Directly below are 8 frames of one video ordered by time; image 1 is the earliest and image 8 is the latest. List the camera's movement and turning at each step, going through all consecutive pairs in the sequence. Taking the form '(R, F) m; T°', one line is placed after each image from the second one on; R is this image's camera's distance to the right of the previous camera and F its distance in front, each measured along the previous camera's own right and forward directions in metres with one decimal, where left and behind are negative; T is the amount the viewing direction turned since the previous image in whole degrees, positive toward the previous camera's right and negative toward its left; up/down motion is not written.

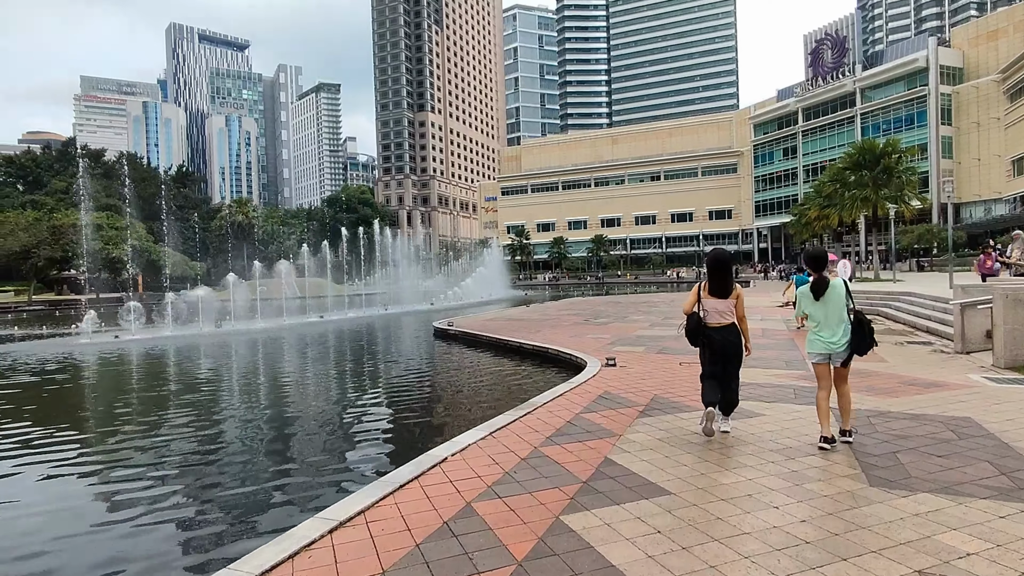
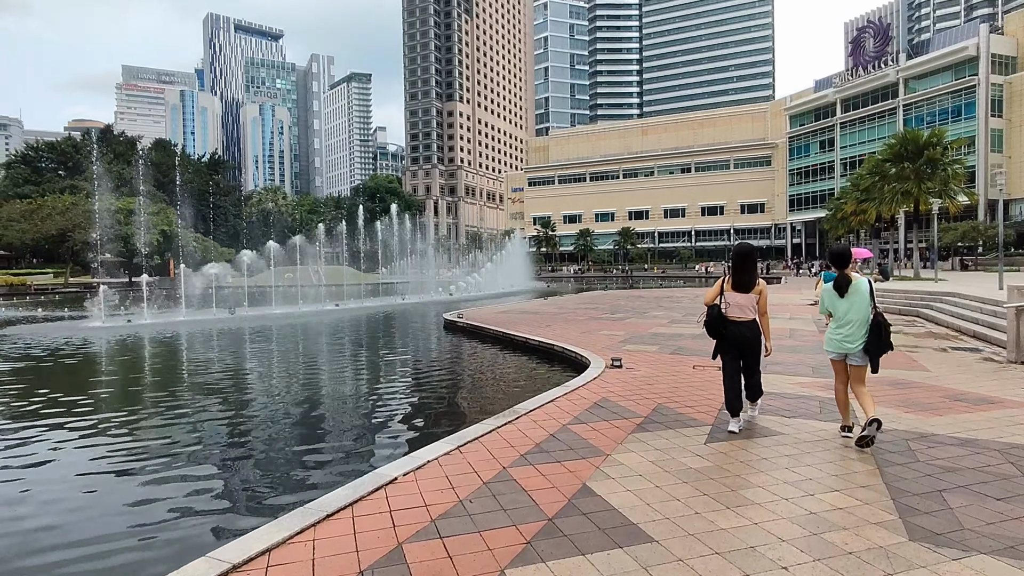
(+0.4, +0.7) m; -3°
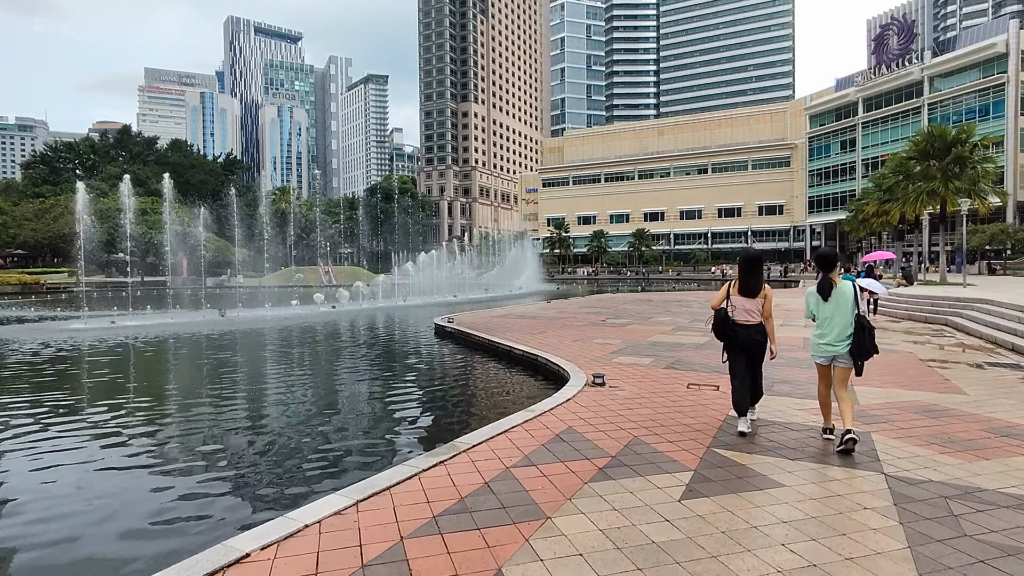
(+0.6, +0.9) m; -2°
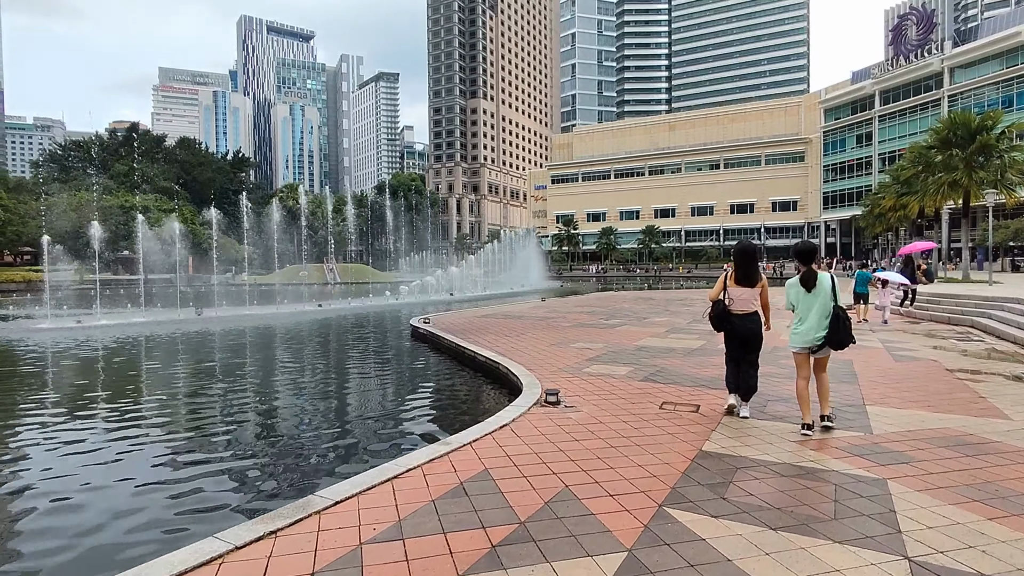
(+0.7, +1.1) m; -1°
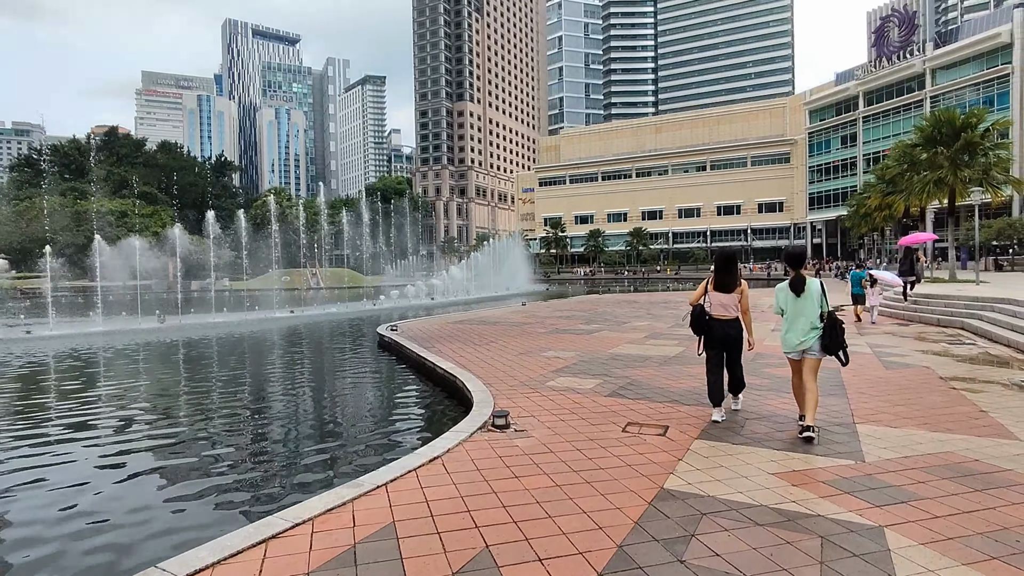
(+0.4, +0.7) m; +1°
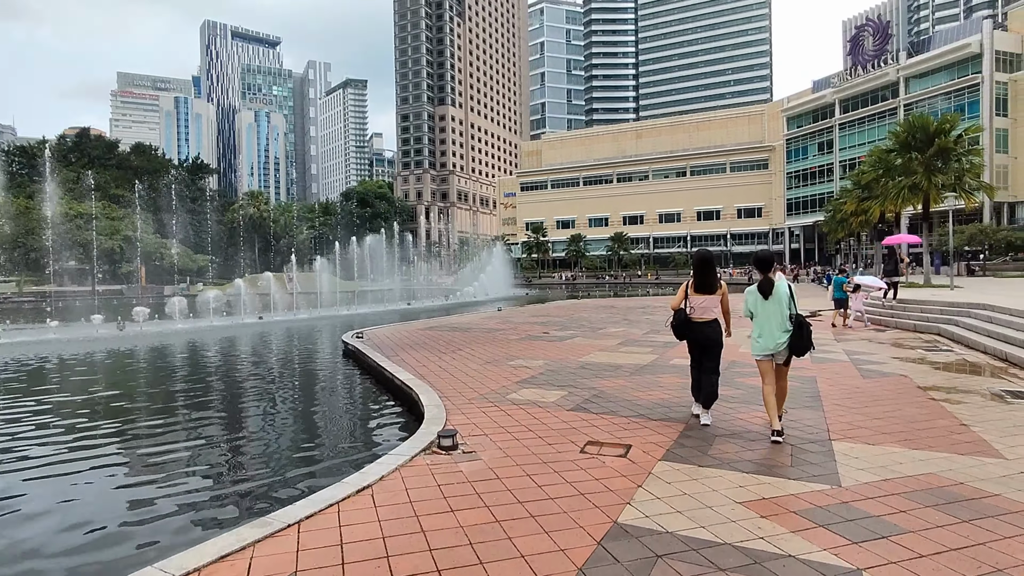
(+0.3, +0.4) m; +2°
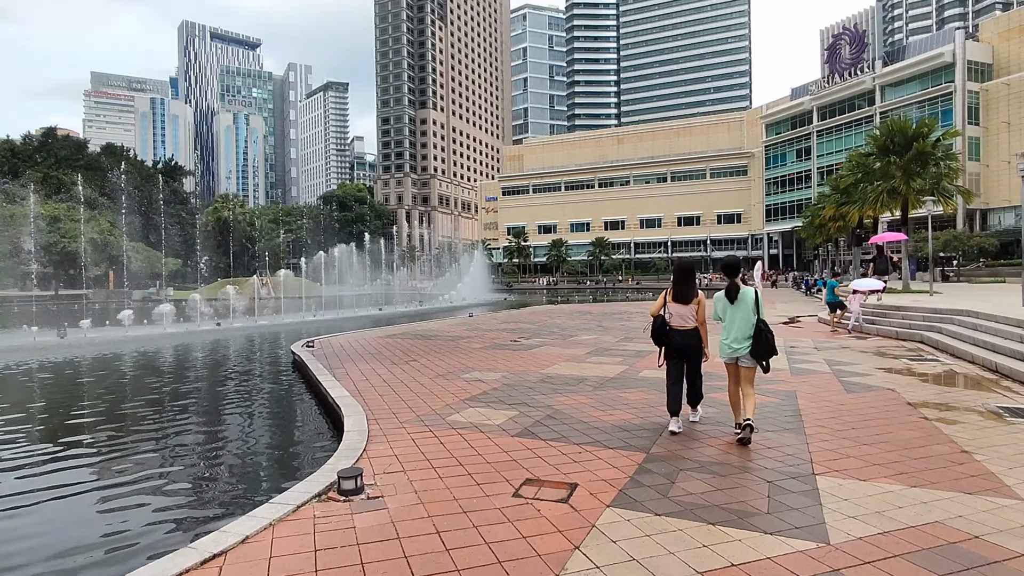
(+0.4, +0.8) m; +2°
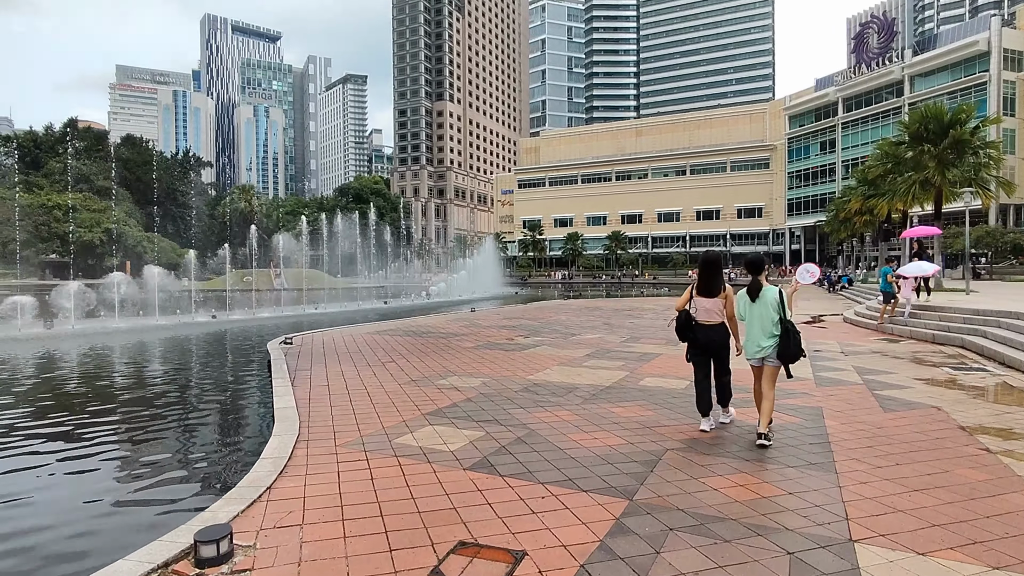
(+0.4, +1.0) m; -2°
